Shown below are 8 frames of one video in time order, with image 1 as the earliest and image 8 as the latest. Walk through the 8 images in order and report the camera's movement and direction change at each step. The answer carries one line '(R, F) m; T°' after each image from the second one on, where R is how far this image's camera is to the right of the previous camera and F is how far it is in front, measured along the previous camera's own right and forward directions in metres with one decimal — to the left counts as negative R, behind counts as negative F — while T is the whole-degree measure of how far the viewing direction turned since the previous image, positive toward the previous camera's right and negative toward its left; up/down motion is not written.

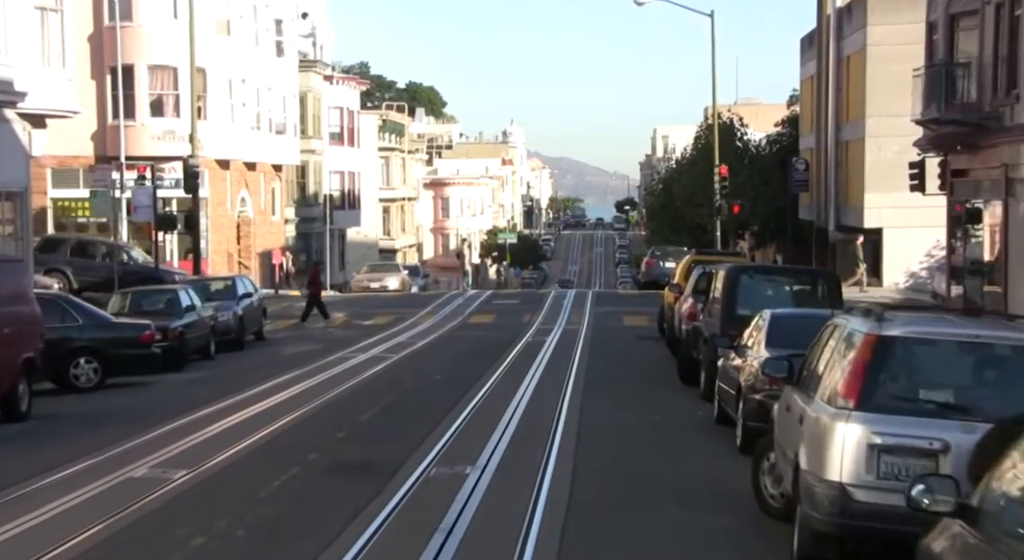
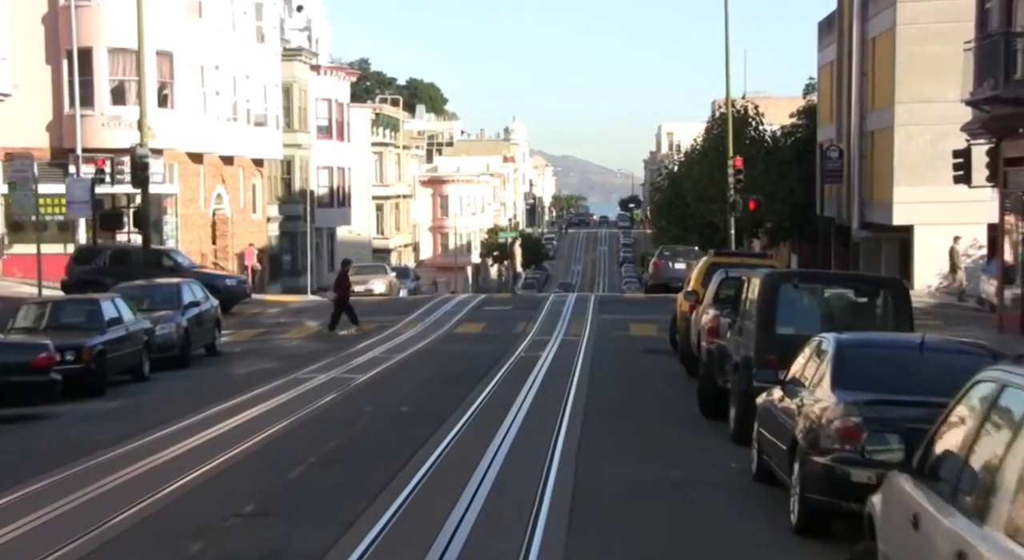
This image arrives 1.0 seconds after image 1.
(+0.2, +3.8) m; 0°
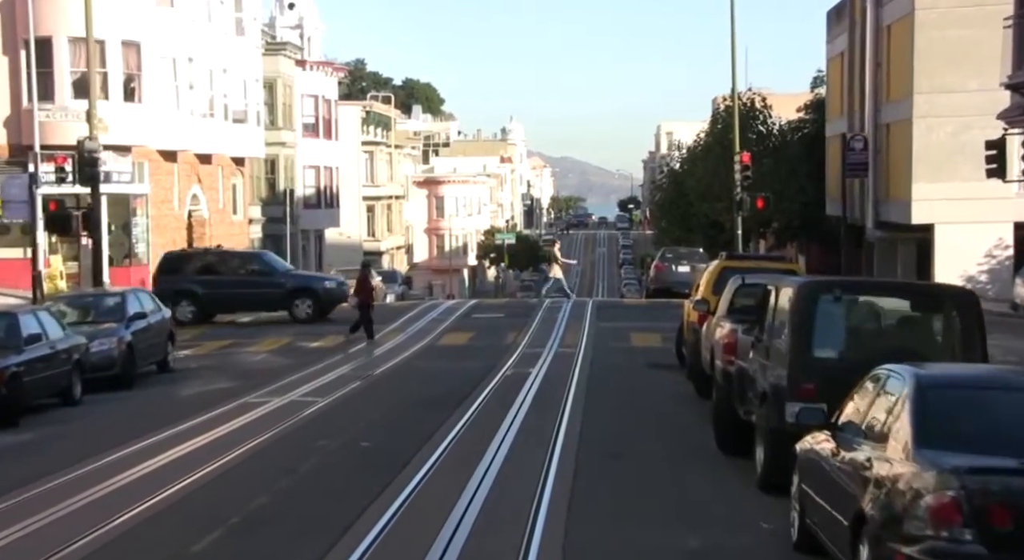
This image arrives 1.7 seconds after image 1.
(+0.2, +2.7) m; 0°
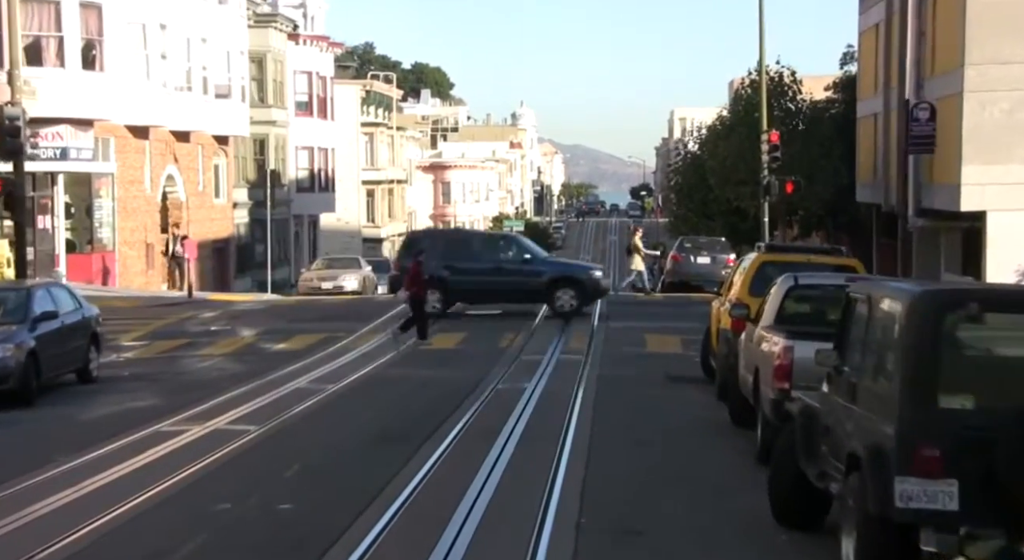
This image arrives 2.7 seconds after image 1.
(+0.2, +3.8) m; 0°
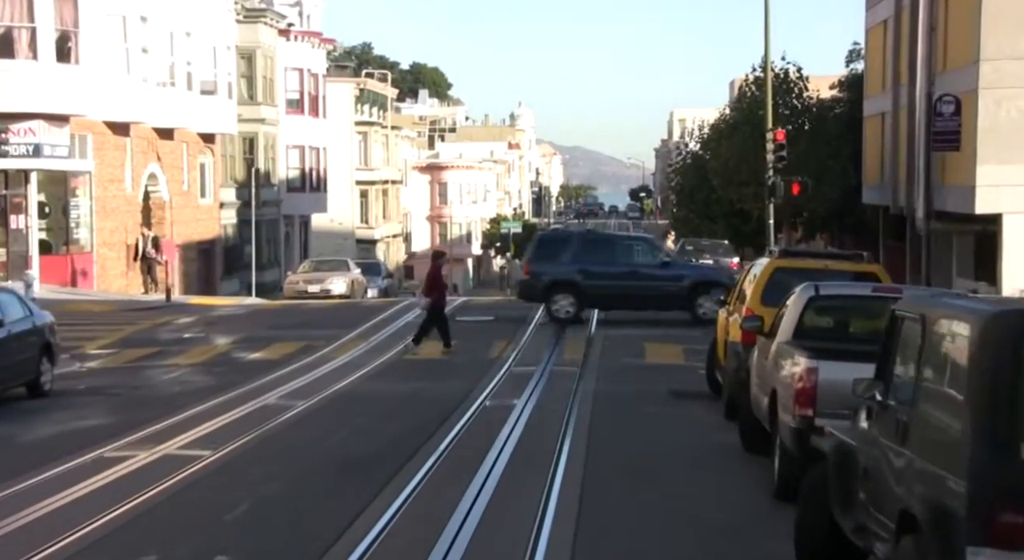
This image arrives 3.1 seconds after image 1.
(+0.1, +1.5) m; 0°
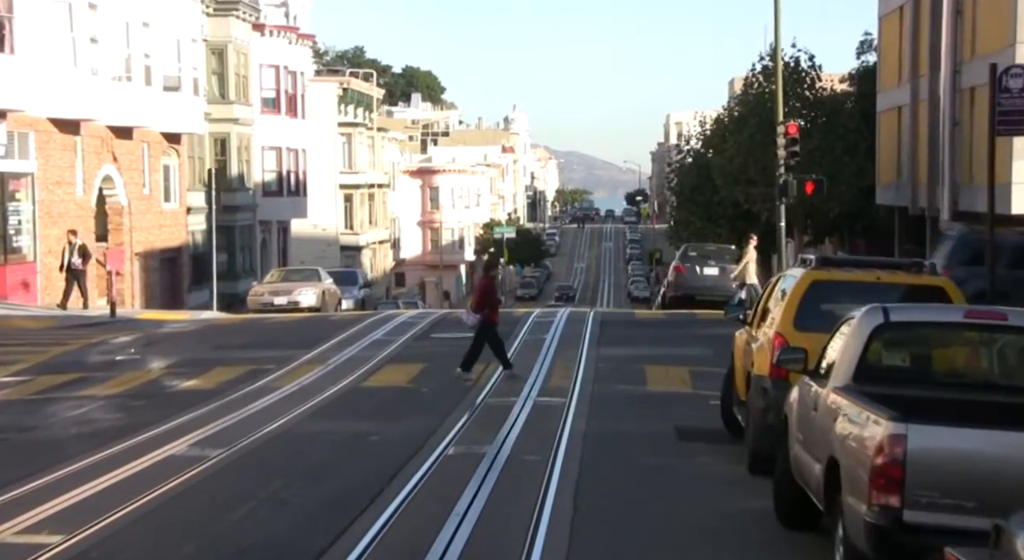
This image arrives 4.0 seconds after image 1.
(+0.3, +3.2) m; 0°
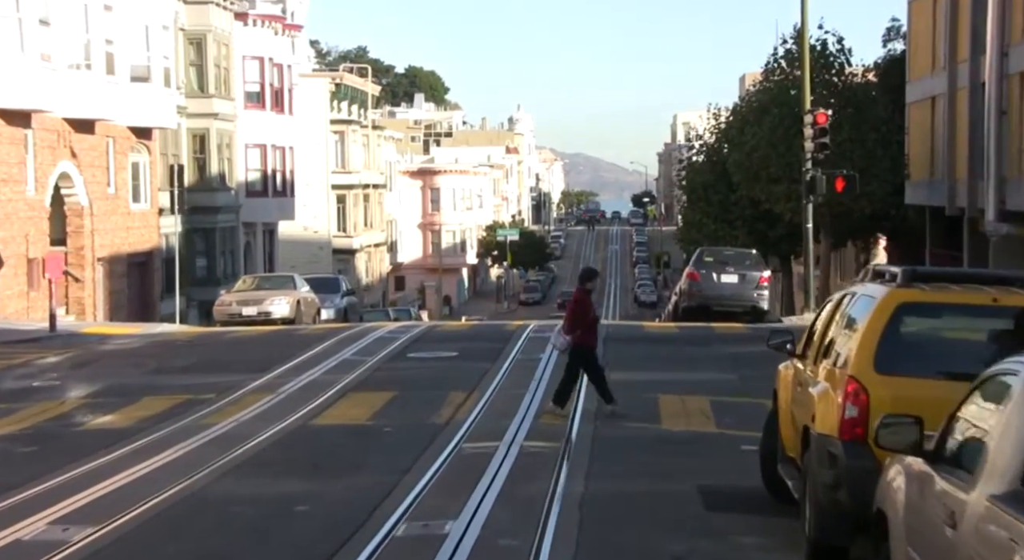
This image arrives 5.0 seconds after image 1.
(+0.2, +3.4) m; 0°
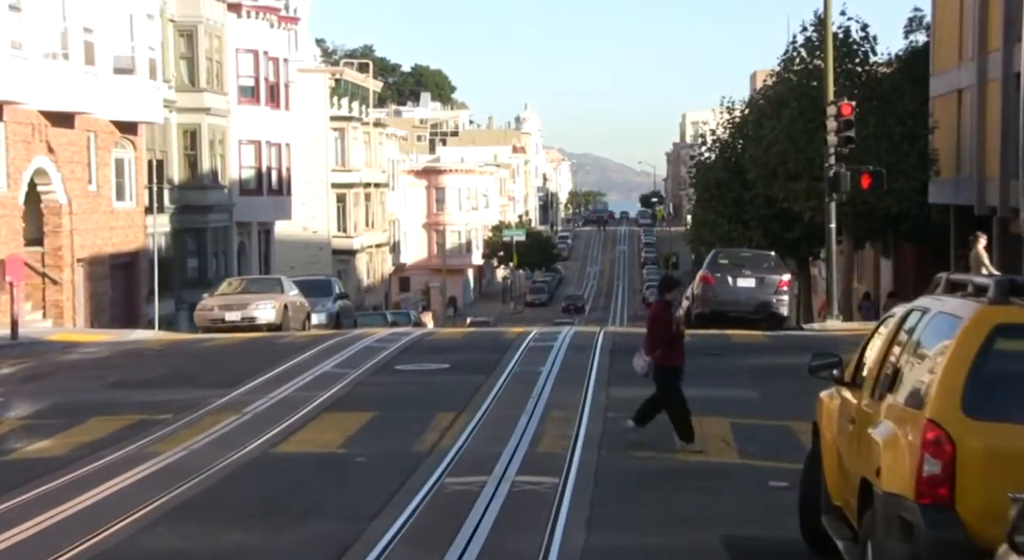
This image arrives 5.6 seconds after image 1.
(+0.1, +1.9) m; 0°
